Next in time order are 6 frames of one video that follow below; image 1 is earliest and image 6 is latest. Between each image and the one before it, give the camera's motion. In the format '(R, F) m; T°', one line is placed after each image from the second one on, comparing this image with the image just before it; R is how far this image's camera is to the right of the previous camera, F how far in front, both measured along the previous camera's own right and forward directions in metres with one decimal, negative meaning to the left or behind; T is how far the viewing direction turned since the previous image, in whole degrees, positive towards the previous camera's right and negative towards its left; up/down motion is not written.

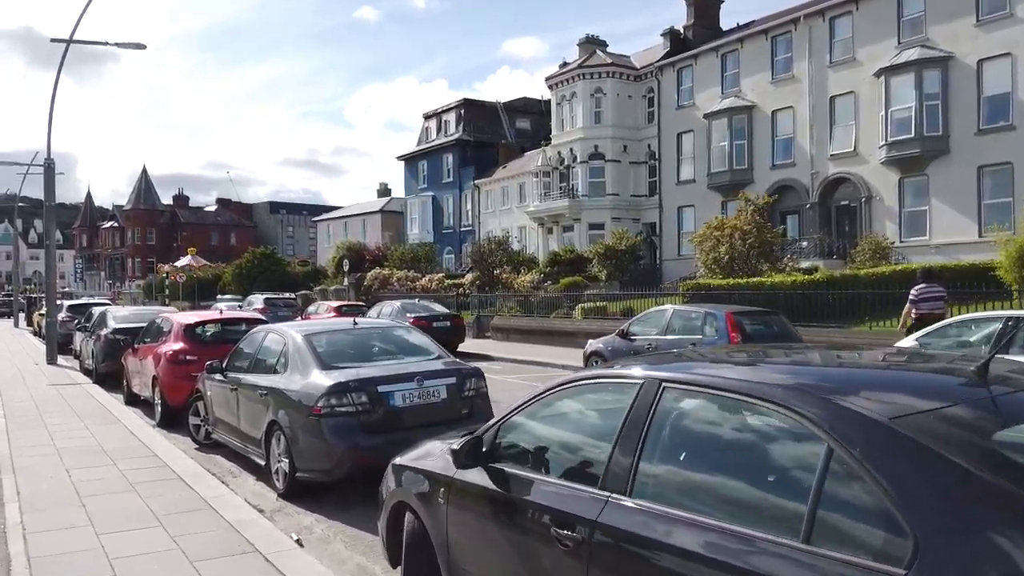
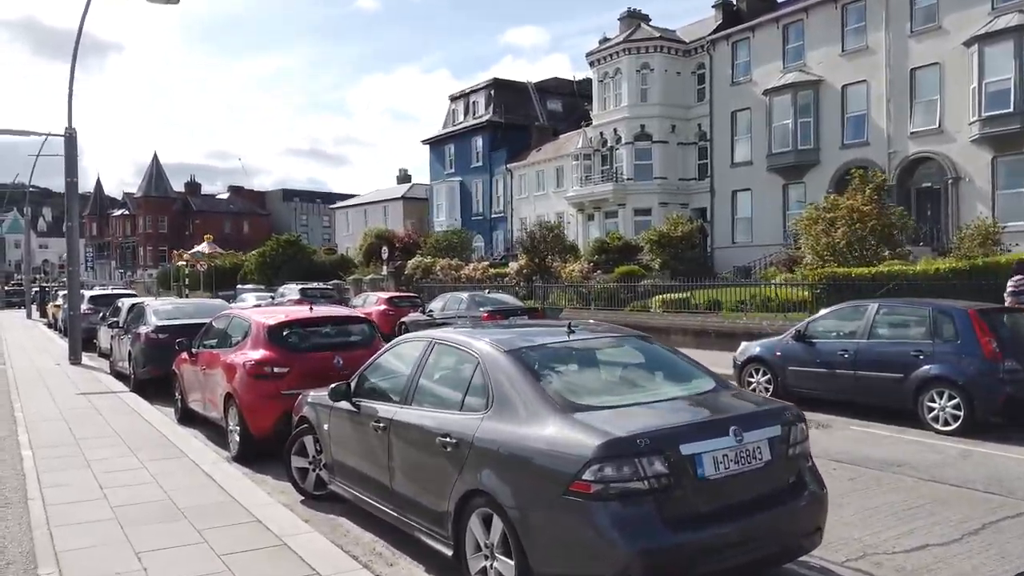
(-1.8, +2.8) m; 0°
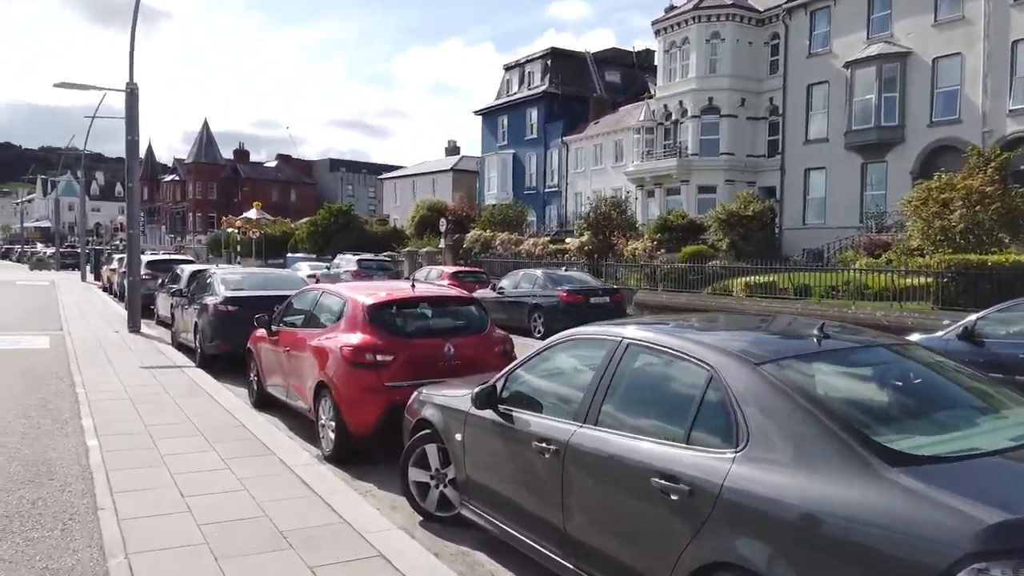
(-0.9, +1.3) m; -3°
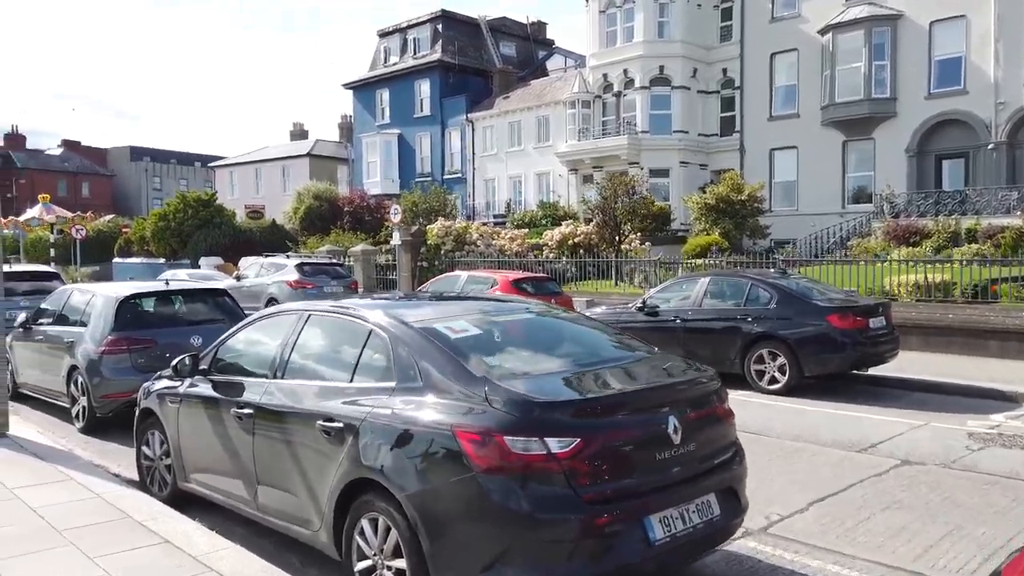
(-5.0, +8.1) m; +13°
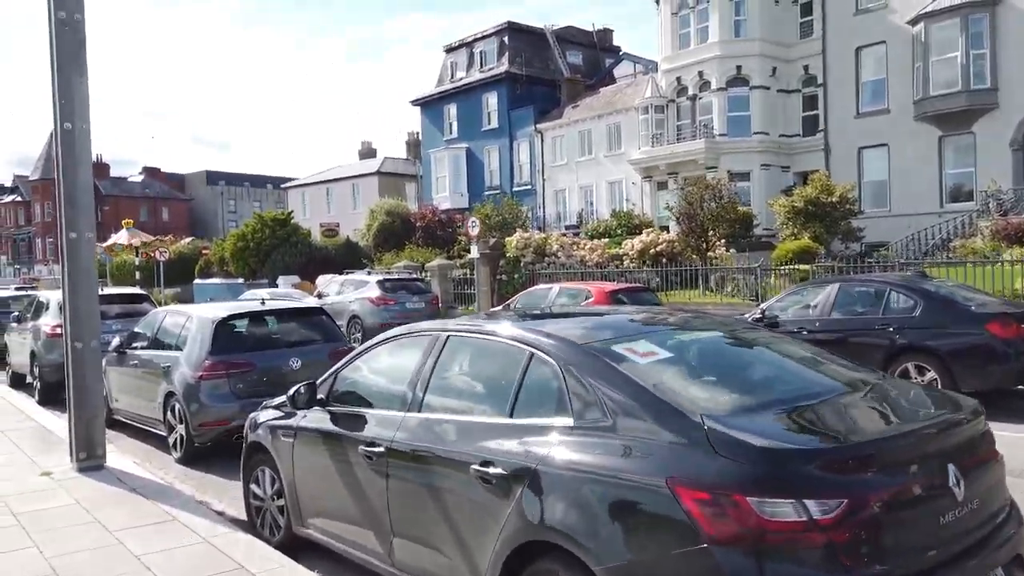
(-0.6, +0.8) m; -4°
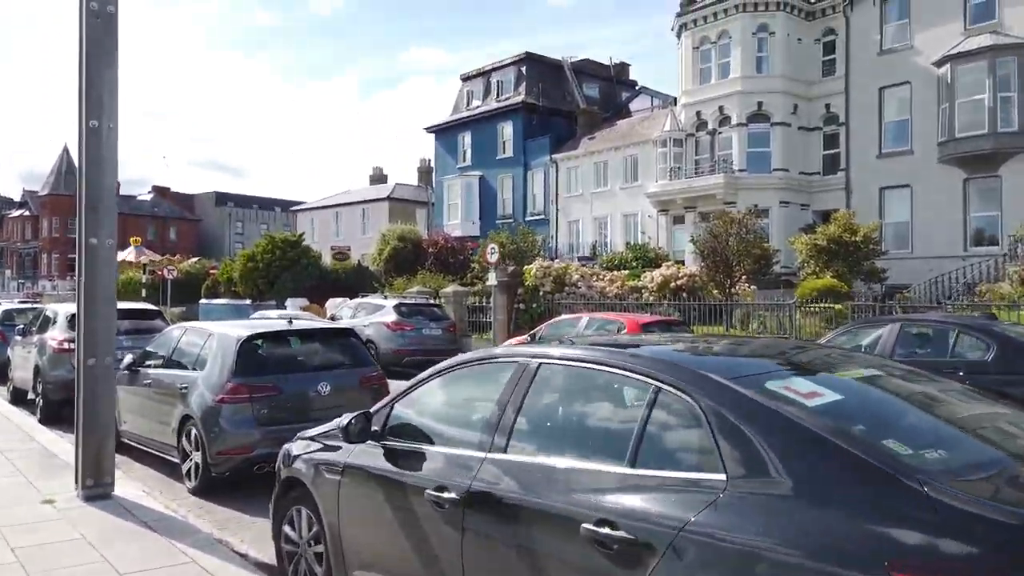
(-0.5, +0.7) m; 0°
